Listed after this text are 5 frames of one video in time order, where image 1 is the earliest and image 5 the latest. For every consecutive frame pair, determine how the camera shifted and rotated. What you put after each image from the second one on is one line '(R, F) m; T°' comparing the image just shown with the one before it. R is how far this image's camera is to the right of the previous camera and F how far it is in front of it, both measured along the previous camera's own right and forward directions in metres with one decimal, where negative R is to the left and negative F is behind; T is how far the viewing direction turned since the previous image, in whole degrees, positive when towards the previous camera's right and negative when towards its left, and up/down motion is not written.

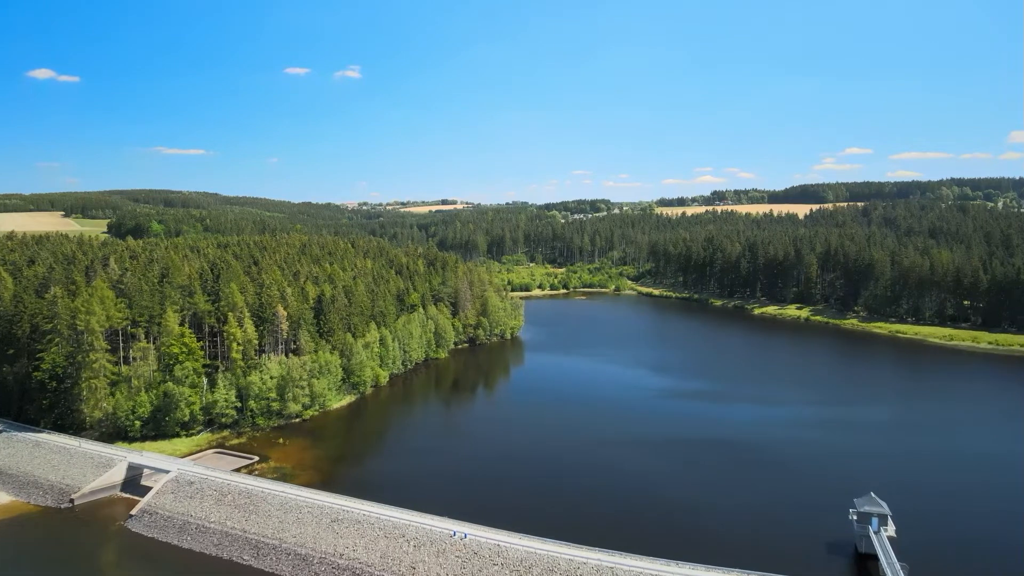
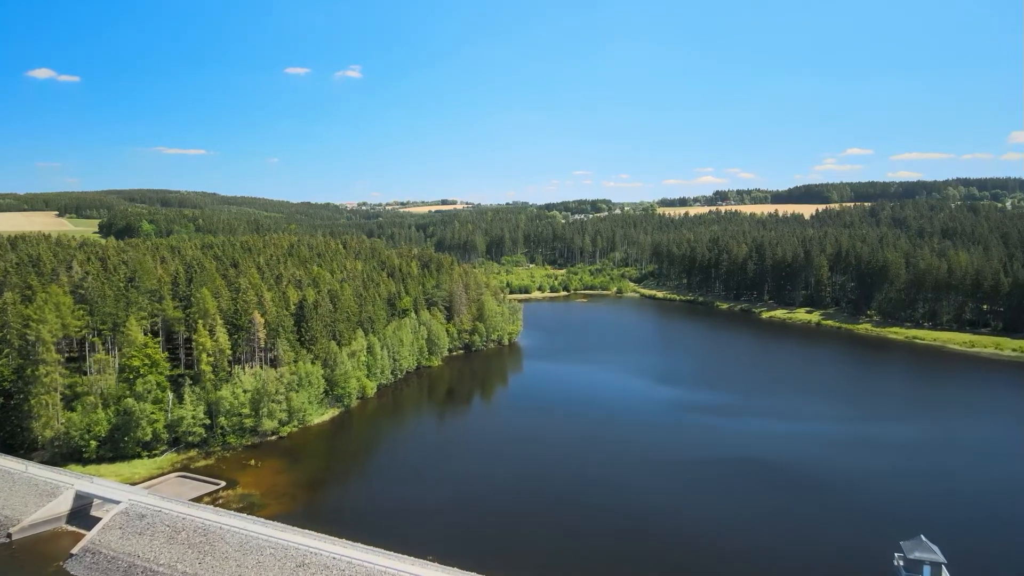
(+0.4, +4.3) m; 0°
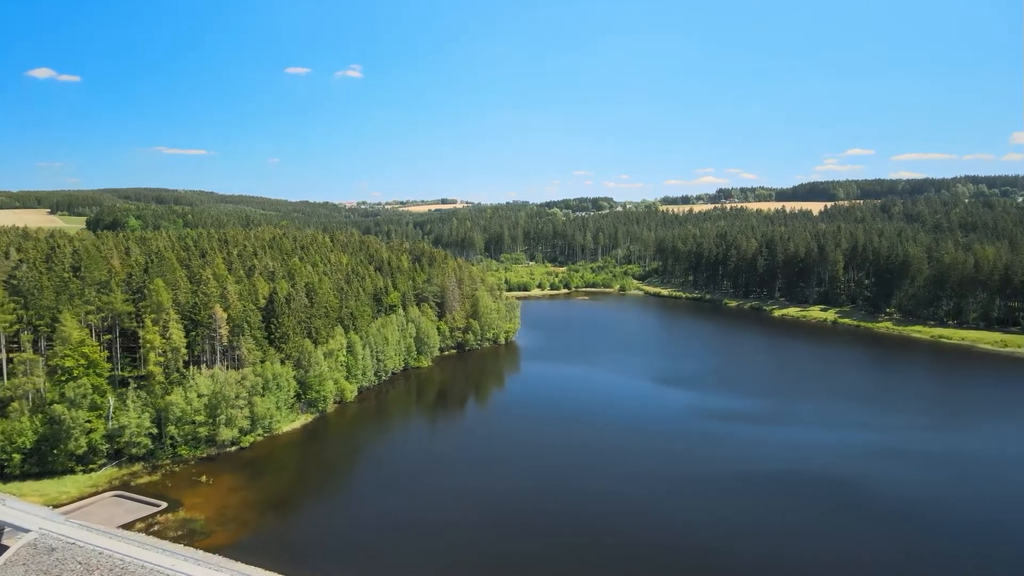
(+0.5, +5.8) m; 0°
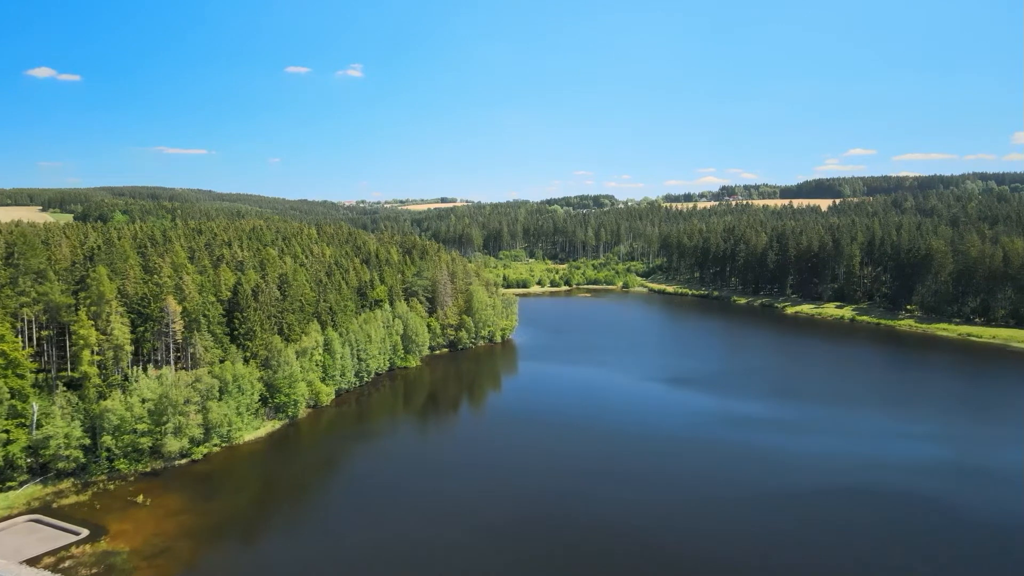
(+0.5, +5.5) m; 0°
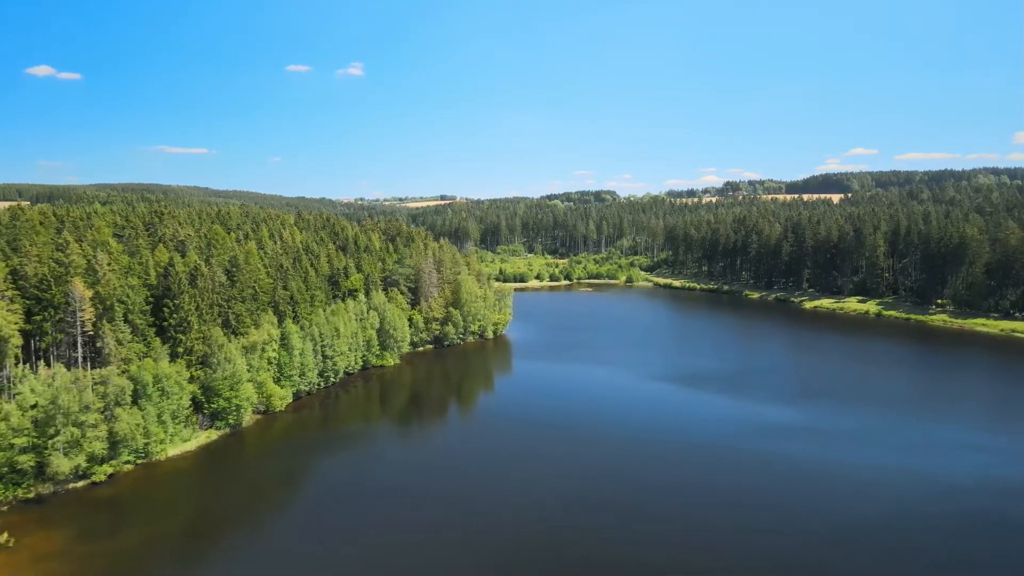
(+0.8, +7.5) m; 0°
